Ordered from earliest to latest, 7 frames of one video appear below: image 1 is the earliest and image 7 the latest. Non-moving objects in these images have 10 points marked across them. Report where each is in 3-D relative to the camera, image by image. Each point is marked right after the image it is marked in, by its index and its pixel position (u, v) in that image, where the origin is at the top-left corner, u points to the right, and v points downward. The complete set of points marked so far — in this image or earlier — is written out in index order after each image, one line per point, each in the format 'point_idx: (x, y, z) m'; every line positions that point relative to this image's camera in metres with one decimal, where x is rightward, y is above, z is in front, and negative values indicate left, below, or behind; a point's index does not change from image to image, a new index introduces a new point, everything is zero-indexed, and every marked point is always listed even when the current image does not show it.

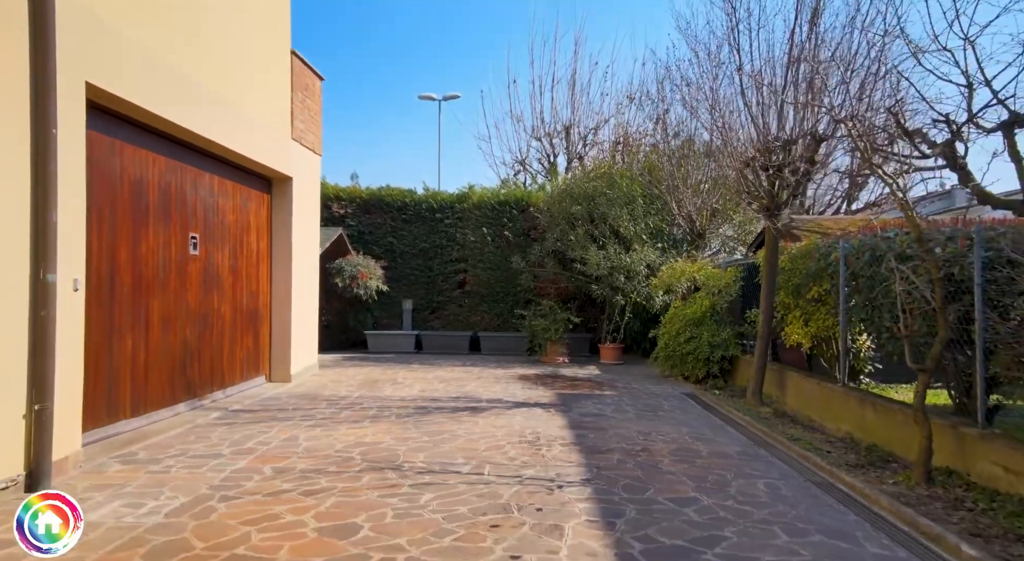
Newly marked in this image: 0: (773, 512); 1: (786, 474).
0: (+1.6, -1.4, +4.2) m
1: (+2.0, -1.4, +5.1) m
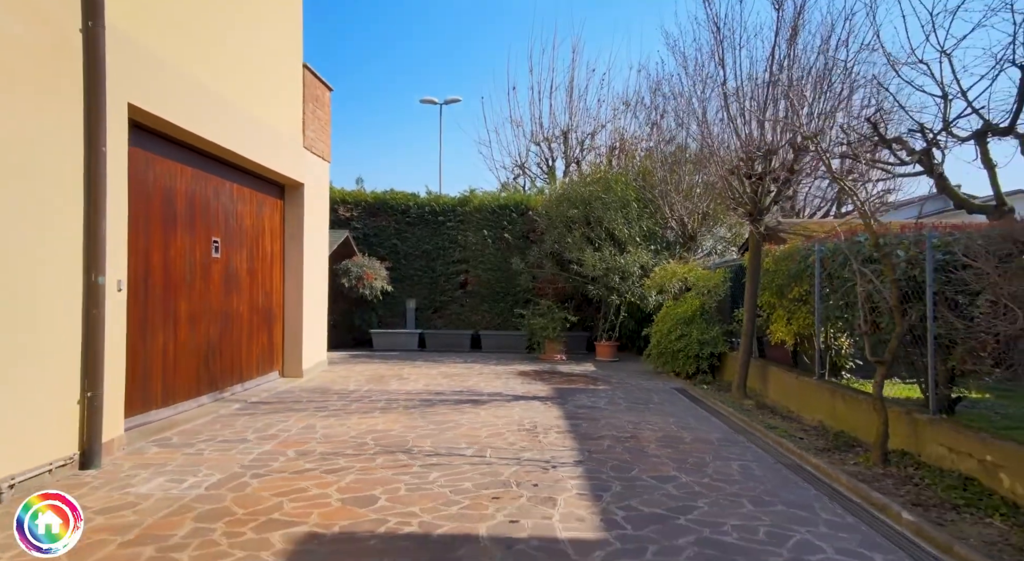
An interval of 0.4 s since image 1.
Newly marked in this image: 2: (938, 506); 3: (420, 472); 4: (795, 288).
0: (+1.6, -1.4, +4.7) m
1: (+2.0, -1.4, +5.7) m
2: (+2.6, -1.4, +4.2) m
3: (-0.7, -1.4, +5.1) m
4: (+3.3, -0.1, +8.1) m
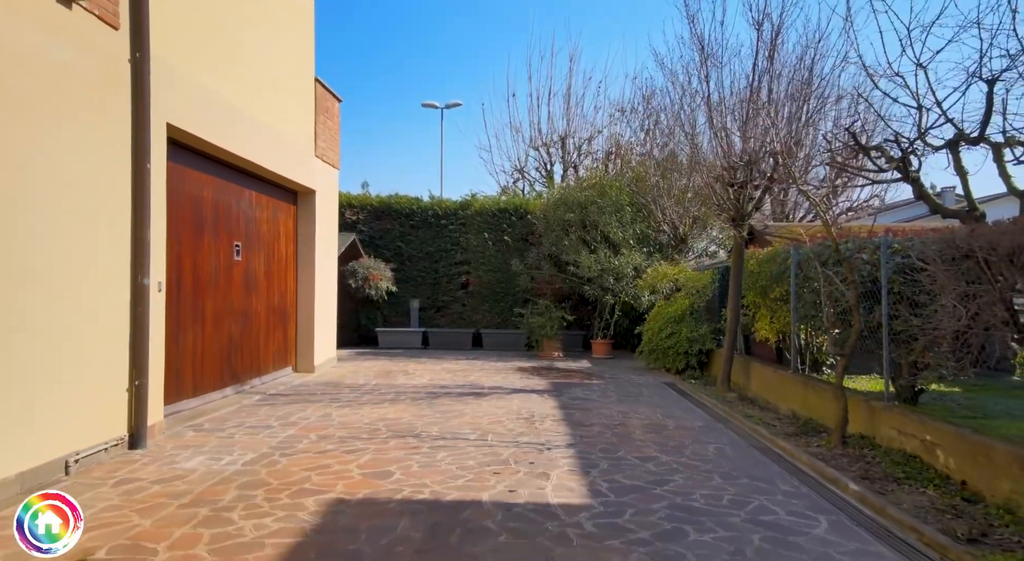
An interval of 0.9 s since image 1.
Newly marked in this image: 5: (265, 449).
0: (+1.6, -1.4, +5.4) m
1: (+2.0, -1.4, +6.3) m
2: (+2.6, -1.4, +4.8) m
3: (-0.7, -1.4, +5.7) m
4: (+3.3, -0.1, +8.7) m
5: (-2.0, -1.4, +5.7) m
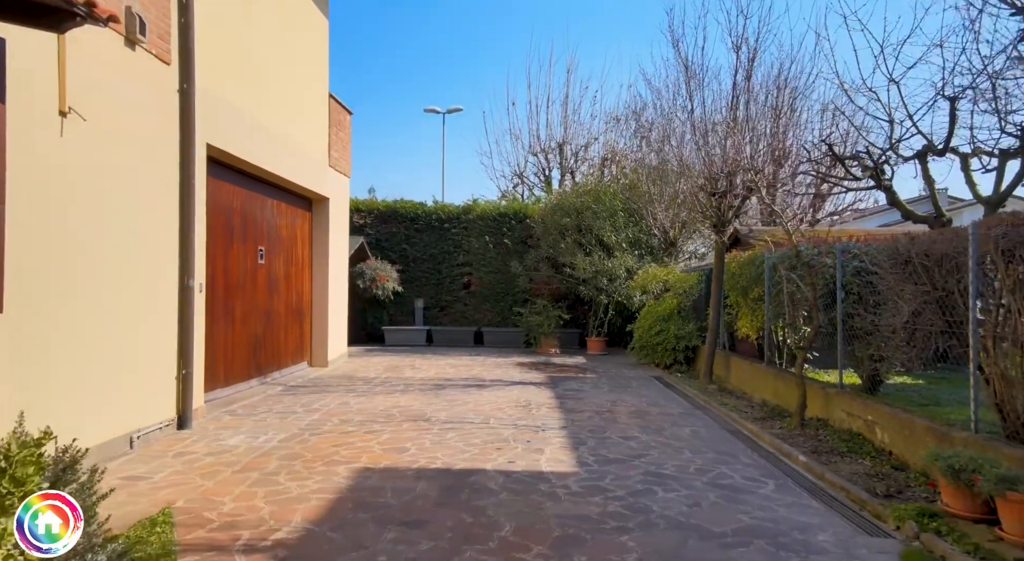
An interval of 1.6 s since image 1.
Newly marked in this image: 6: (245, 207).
0: (+1.6, -1.4, +6.2) m
1: (+2.0, -1.5, +7.1) m
2: (+2.6, -1.4, +5.6) m
3: (-0.7, -1.4, +6.5) m
4: (+3.3, -0.1, +9.5) m
5: (-2.0, -1.4, +6.5) m
6: (-3.2, +0.9, +8.4) m
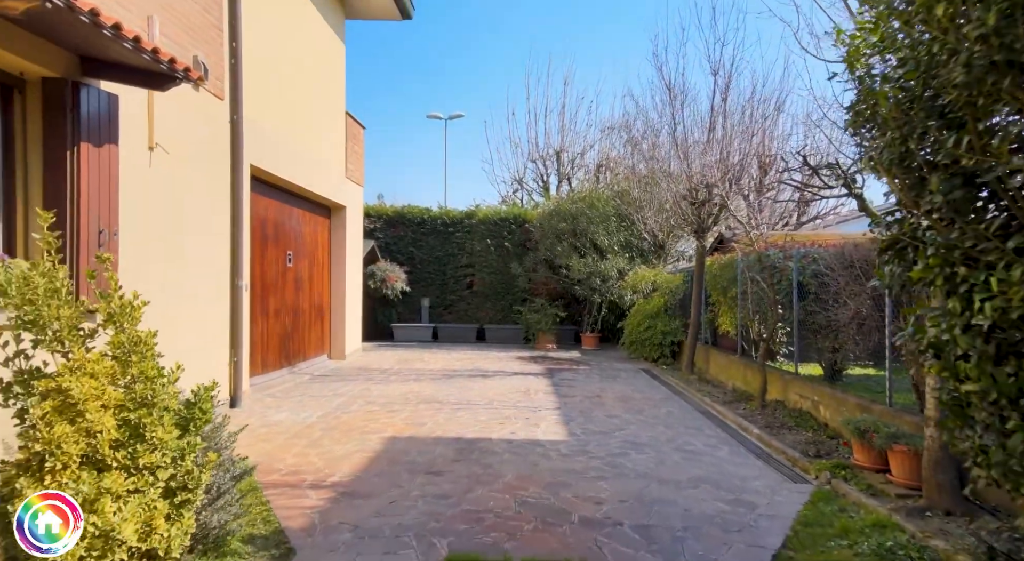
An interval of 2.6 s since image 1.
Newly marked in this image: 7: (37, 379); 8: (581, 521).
0: (+1.6, -1.4, +7.2) m
1: (+2.0, -1.5, +8.2) m
2: (+2.6, -1.4, +6.7) m
3: (-0.7, -1.4, +7.5) m
4: (+3.3, -0.1, +10.6) m
5: (-2.0, -1.4, +7.5) m
6: (-3.2, +0.9, +9.5) m
7: (-1.8, -0.4, +2.6) m
8: (+0.4, -1.4, +4.0) m
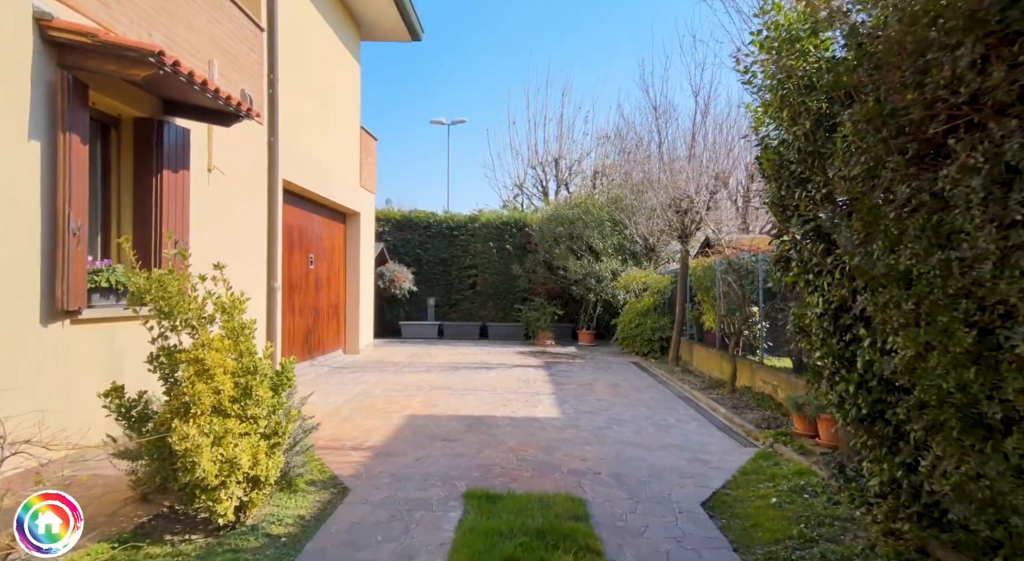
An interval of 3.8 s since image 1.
0: (+1.6, -1.5, +8.3) m
1: (+2.0, -1.5, +9.3) m
2: (+2.6, -1.4, +7.8) m
3: (-0.6, -1.4, +8.6) m
4: (+3.3, -0.2, +11.7) m
5: (-2.0, -1.4, +8.6) m
6: (-3.2, +0.9, +10.5) m
7: (-1.8, -0.4, +3.7) m
8: (+0.4, -1.4, +5.1) m
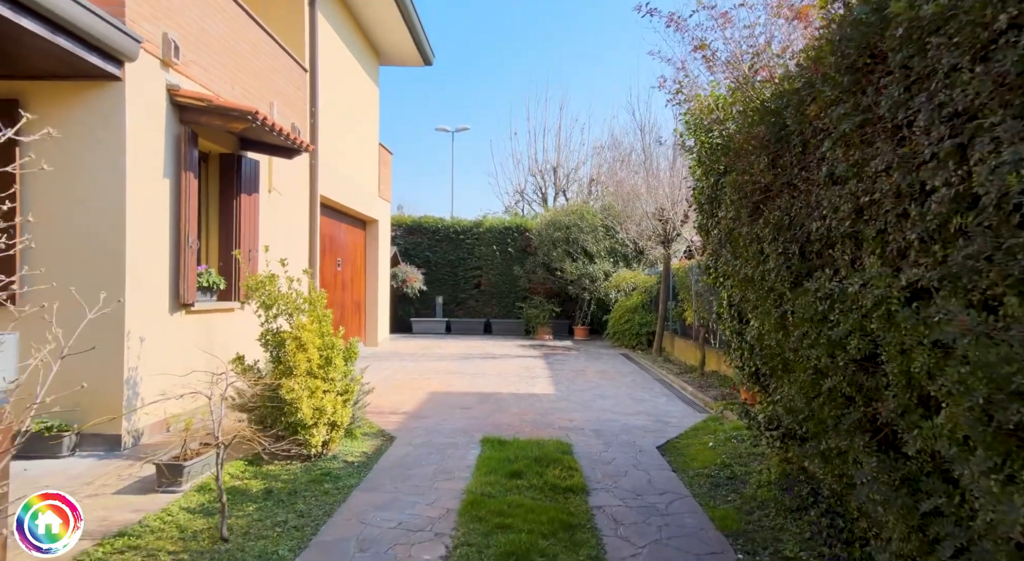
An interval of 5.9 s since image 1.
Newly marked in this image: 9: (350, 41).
0: (+1.6, -1.5, +9.9) m
1: (+2.1, -1.5, +10.8) m
2: (+2.6, -1.4, +9.3) m
3: (-0.6, -1.4, +10.2) m
4: (+3.4, -0.2, +13.2) m
5: (-1.9, -1.4, +10.2) m
6: (-3.1, +0.9, +12.1) m
7: (-1.7, -0.4, +5.2) m
8: (+0.5, -1.4, +6.6) m
9: (-2.9, +4.3, +12.6) m
